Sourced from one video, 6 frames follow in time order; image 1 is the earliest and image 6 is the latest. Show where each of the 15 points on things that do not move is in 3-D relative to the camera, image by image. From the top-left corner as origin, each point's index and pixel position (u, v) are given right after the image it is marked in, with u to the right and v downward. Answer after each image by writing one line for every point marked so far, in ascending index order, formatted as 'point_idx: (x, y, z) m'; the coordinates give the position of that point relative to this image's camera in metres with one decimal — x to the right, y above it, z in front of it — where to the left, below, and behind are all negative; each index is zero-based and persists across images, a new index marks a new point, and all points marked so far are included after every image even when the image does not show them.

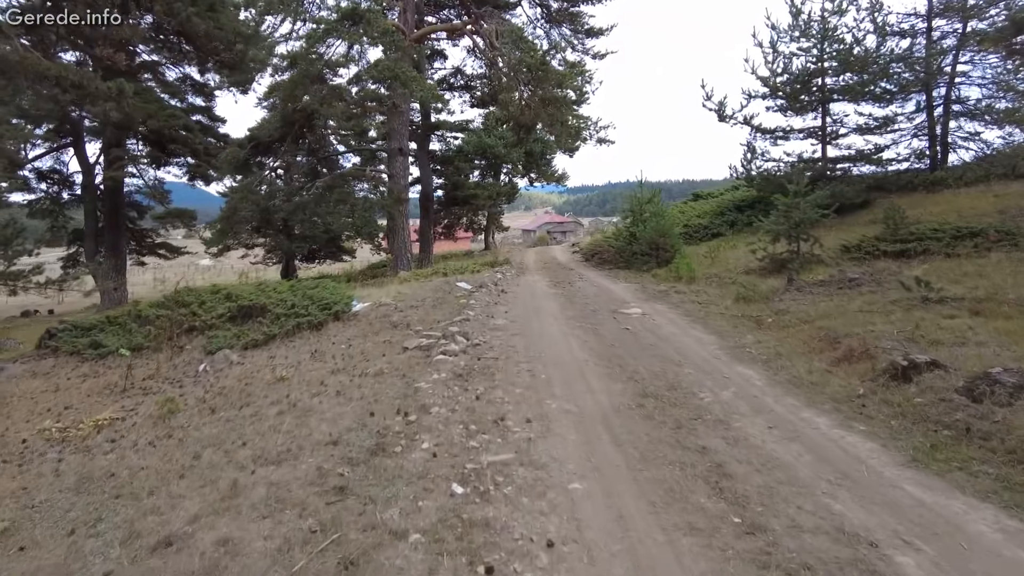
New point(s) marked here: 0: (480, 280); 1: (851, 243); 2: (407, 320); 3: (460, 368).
0: (-0.7, +0.2, +13.3) m
1: (+6.1, +0.8, +11.7) m
2: (-1.4, -0.4, +8.5) m
3: (-0.5, -0.8, +6.2) m
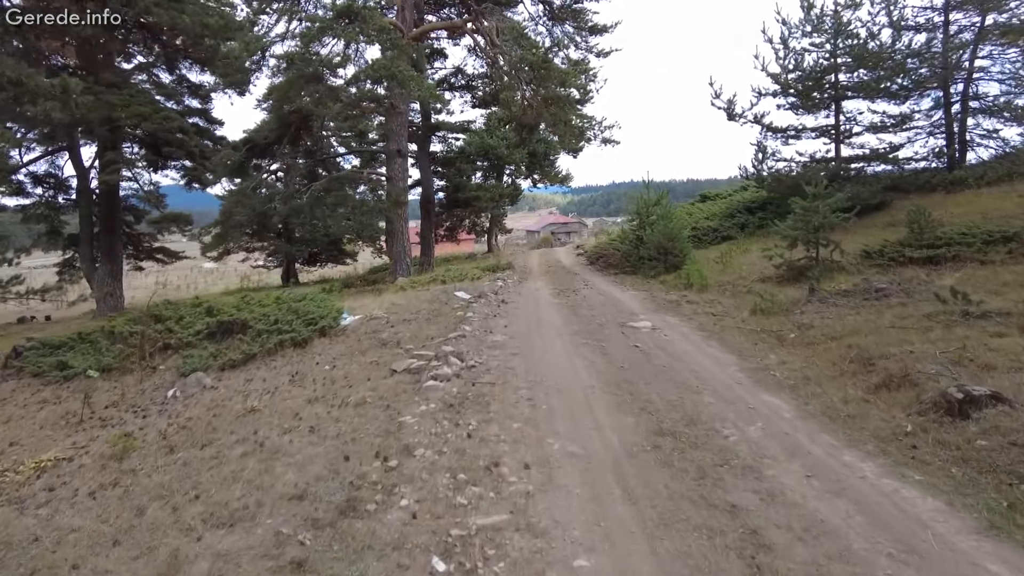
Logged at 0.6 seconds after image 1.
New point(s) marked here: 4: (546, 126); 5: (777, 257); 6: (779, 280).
0: (-0.6, 0.0, +12.7) m
1: (+6.1, +0.7, +11.0) m
2: (-1.4, -0.6, +7.9) m
3: (-0.5, -0.9, +5.6) m
4: (+1.0, +4.5, +18.4) m
5: (+4.8, +0.5, +11.5) m
6: (+4.4, +0.1, +10.6) m
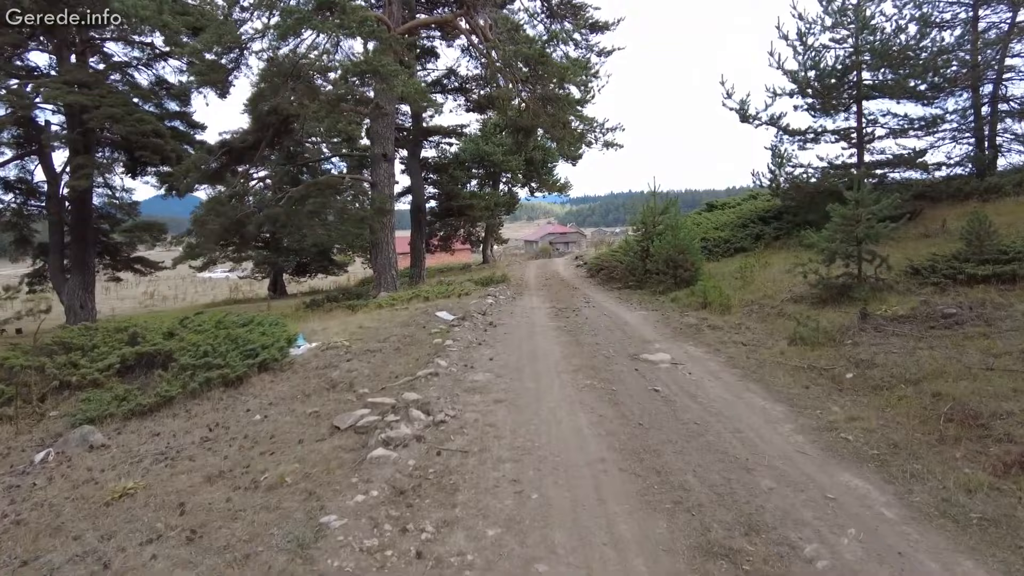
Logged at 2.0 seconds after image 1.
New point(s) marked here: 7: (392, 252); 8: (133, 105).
0: (-0.8, -0.3, +11.1) m
1: (+6.0, +0.4, +9.5) m
2: (-1.5, -0.8, +6.3) m
3: (-0.7, -1.2, +4.0) m
4: (+0.8, +4.1, +16.9) m
5: (+4.6, +0.2, +9.9) m
6: (+4.2, -0.2, +9.0) m
7: (-3.5, +1.1, +18.9) m
8: (-11.0, +5.4, +19.1) m
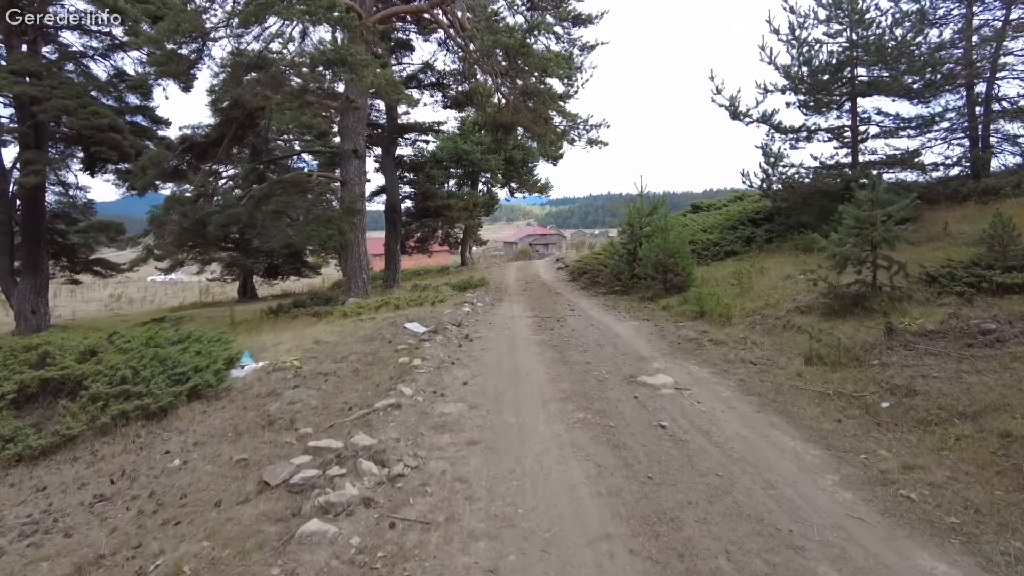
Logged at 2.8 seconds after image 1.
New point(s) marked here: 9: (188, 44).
0: (-1.1, -0.4, +10.0) m
1: (+5.7, +0.2, +8.7) m
2: (-1.7, -1.0, +5.2) m
3: (-0.8, -1.3, +3.0) m
4: (+0.3, +4.0, +15.9) m
5: (+4.3, +0.1, +9.0) m
6: (+4.0, -0.3, +8.1) m
7: (-4.1, +0.9, +17.8) m
8: (-11.6, +5.2, +17.8) m
9: (-7.1, +5.4, +14.2) m
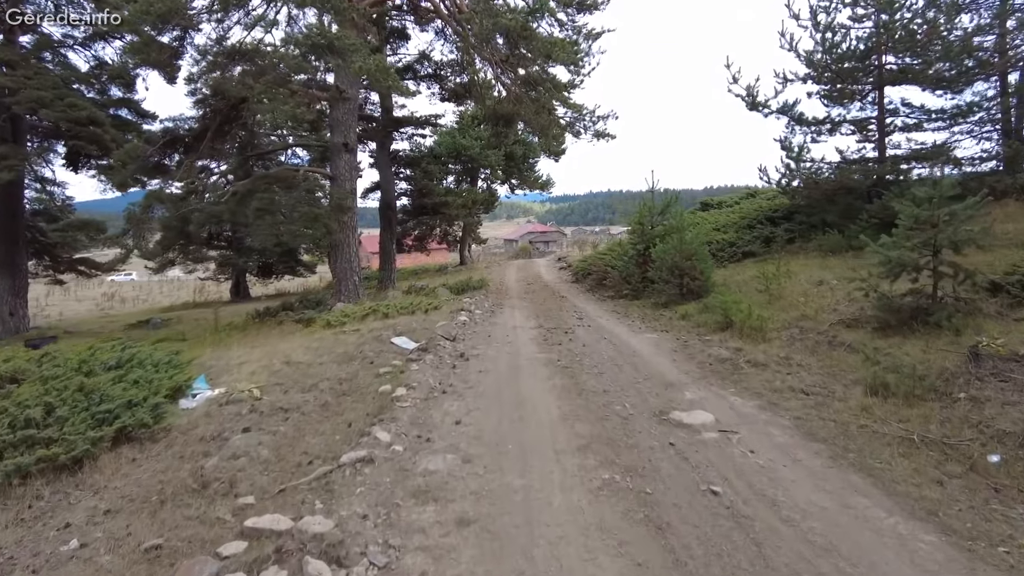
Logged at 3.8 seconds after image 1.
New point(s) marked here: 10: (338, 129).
0: (-1.1, -0.5, +8.9) m
1: (+5.7, +0.1, +7.5) m
2: (-1.7, -1.1, +4.1) m
3: (-0.8, -1.4, +1.8) m
4: (+0.3, +3.9, +14.7) m
5: (+4.3, 0.0, +7.9) m
6: (+4.0, -0.4, +7.0) m
7: (-4.1, +0.9, +16.7) m
8: (-11.6, +5.2, +16.6) m
9: (-7.1, +5.3, +13.0) m
10: (-4.3, +3.9, +15.9) m
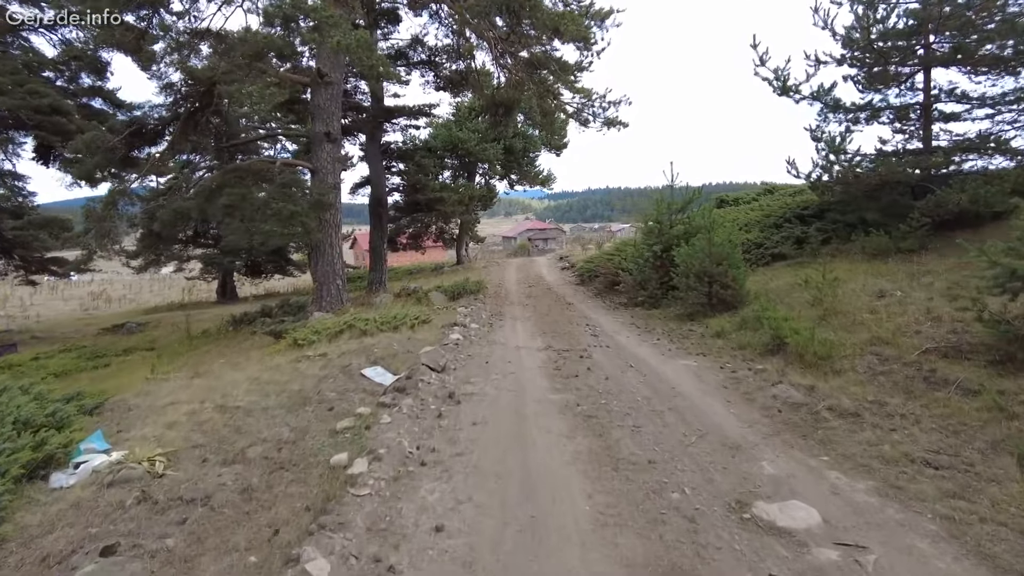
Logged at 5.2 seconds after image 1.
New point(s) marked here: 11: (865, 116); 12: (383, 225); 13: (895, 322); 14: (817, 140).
0: (-1.1, -0.7, +7.2) m
1: (+5.8, -0.1, +5.9) m
2: (-1.6, -1.3, +2.4) m
3: (-0.7, -1.6, +0.2) m
4: (+0.3, +3.8, +13.1) m
5: (+4.4, -0.2, +6.3) m
6: (+4.0, -0.6, +5.3) m
7: (-4.1, +0.7, +15.0) m
8: (-11.6, +5.0, +14.9) m
9: (-7.1, +5.2, +11.3) m
10: (-4.3, +3.8, +14.3) m
11: (+7.6, +3.7, +14.0) m
12: (-3.9, +1.8, +19.3) m
13: (+4.2, -0.3, +7.2) m
14: (+6.6, +3.2, +13.9) m
